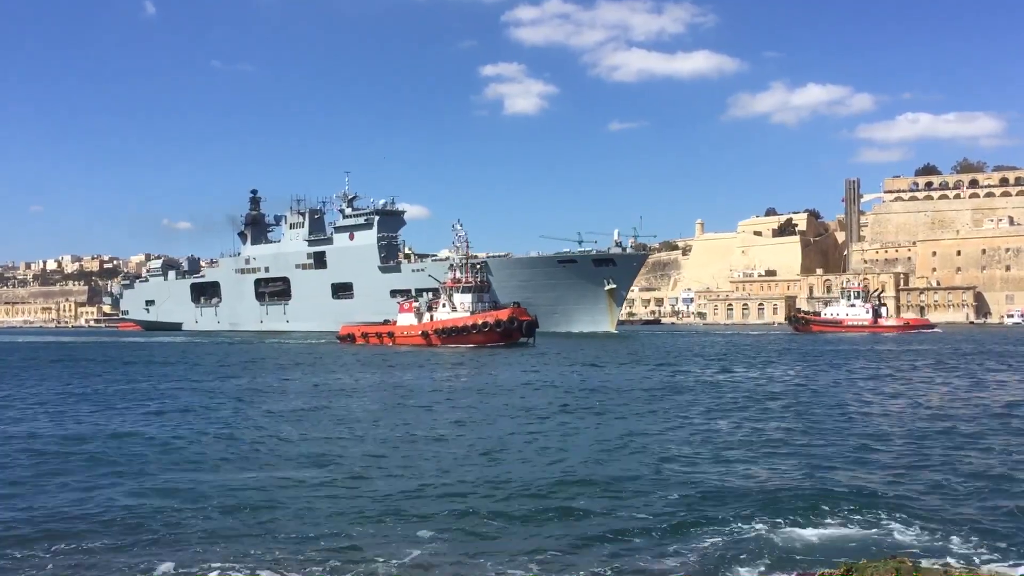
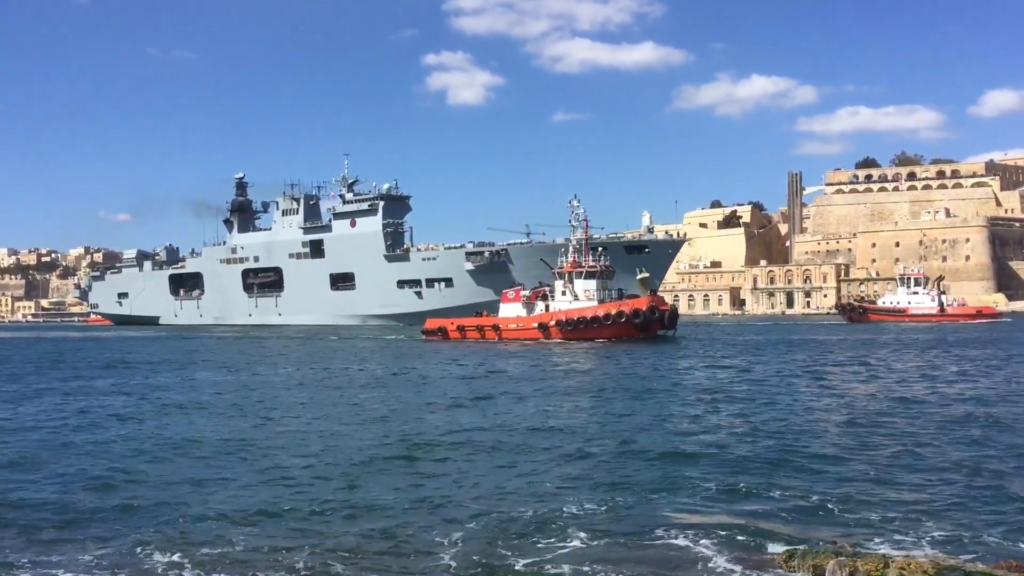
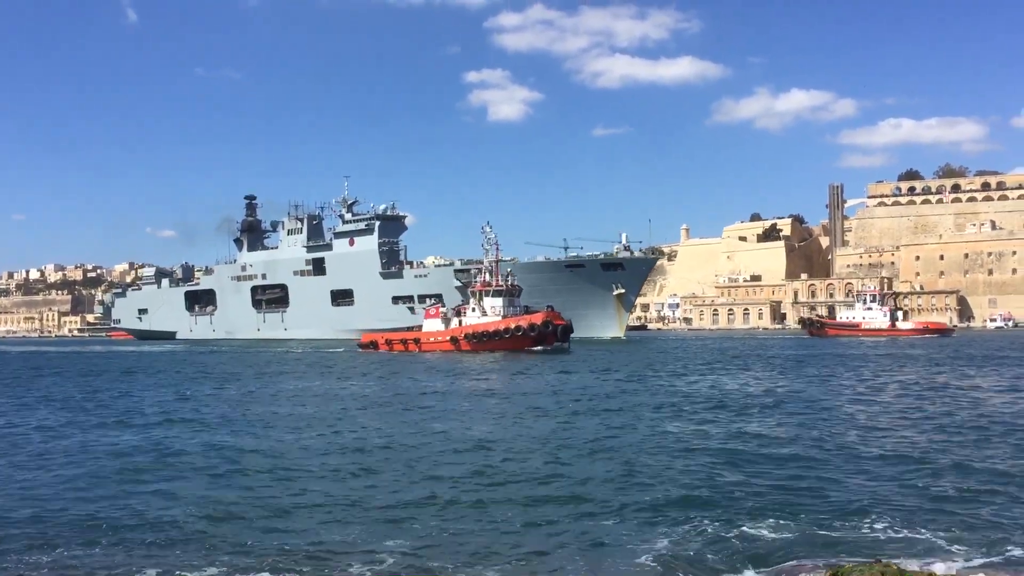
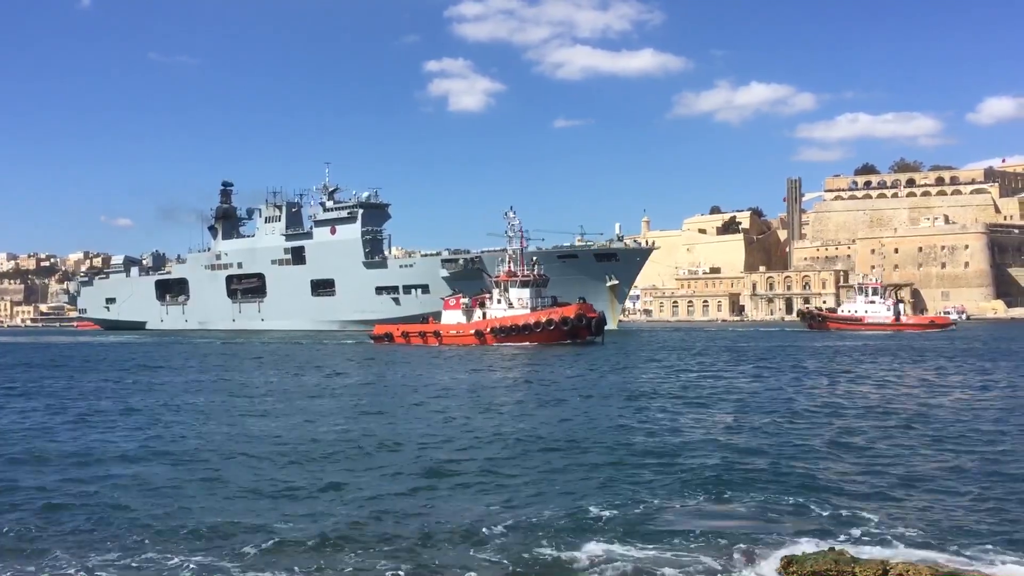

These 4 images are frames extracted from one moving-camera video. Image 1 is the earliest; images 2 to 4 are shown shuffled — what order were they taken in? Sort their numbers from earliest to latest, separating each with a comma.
3, 4, 2
